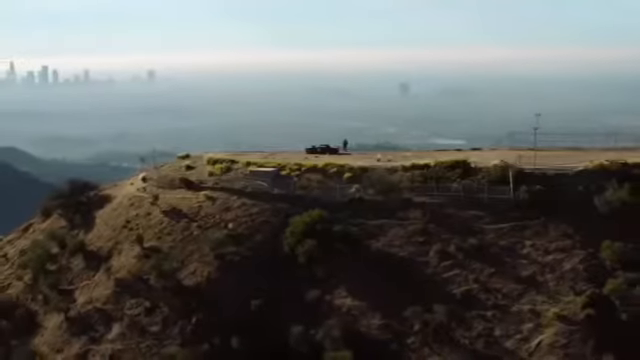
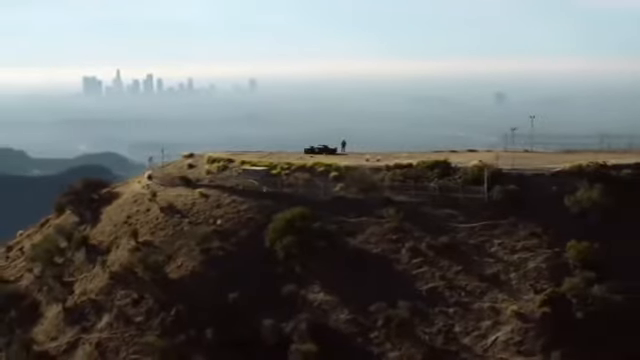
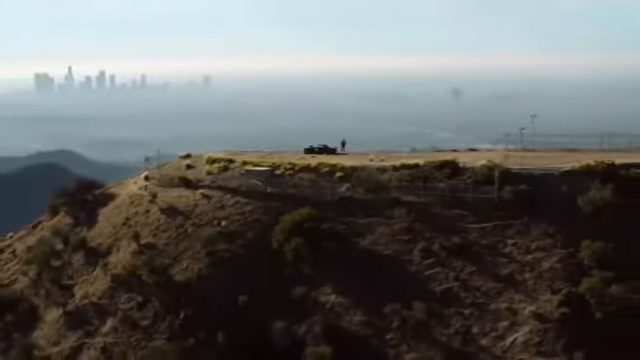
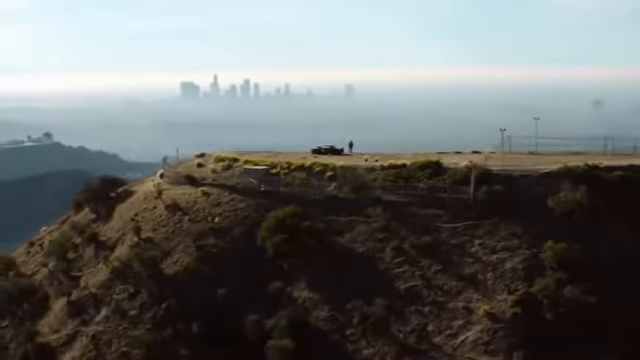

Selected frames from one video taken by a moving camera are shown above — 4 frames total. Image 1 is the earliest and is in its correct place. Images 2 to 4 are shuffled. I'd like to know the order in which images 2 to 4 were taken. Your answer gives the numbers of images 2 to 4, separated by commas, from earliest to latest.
3, 2, 4
